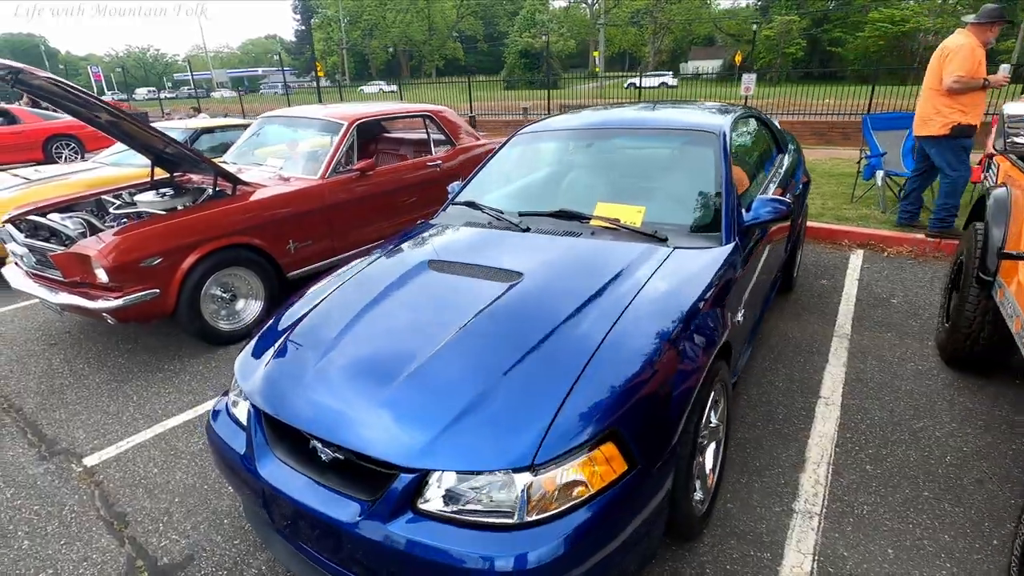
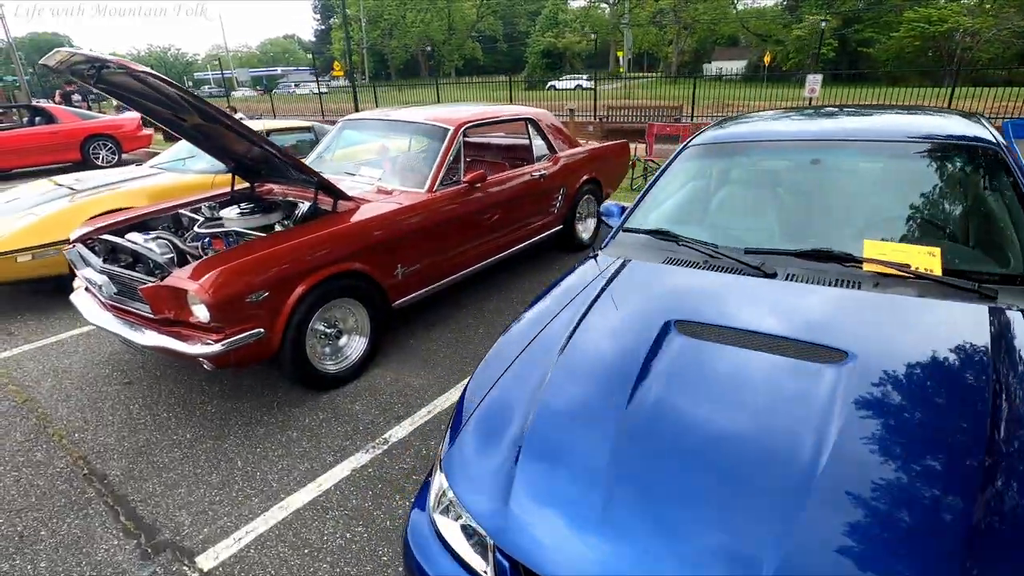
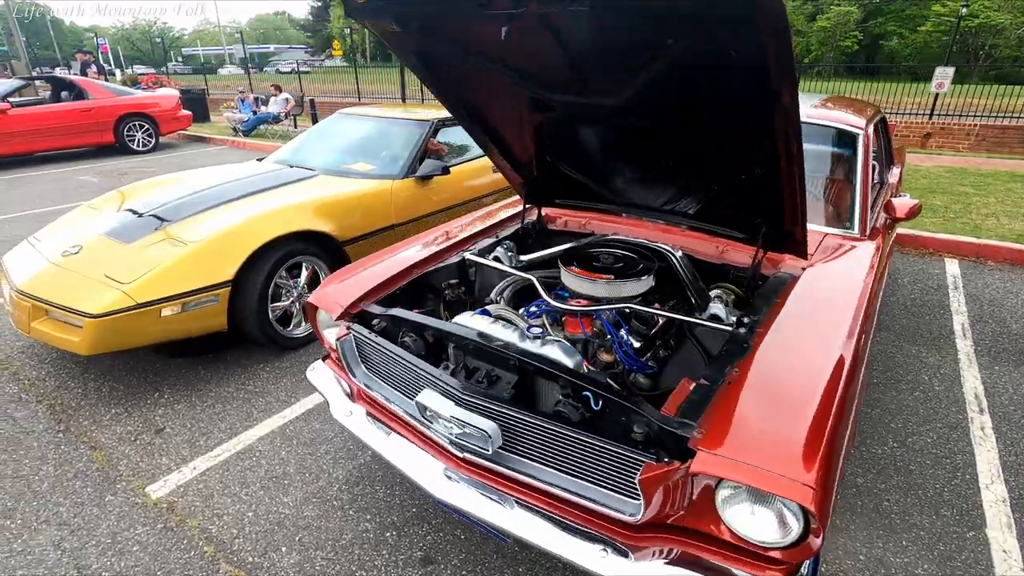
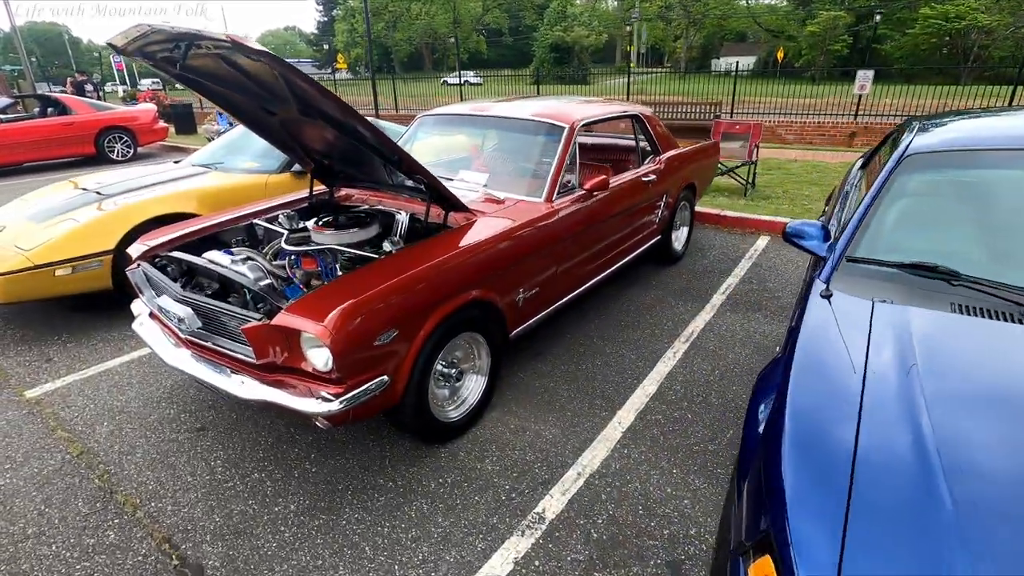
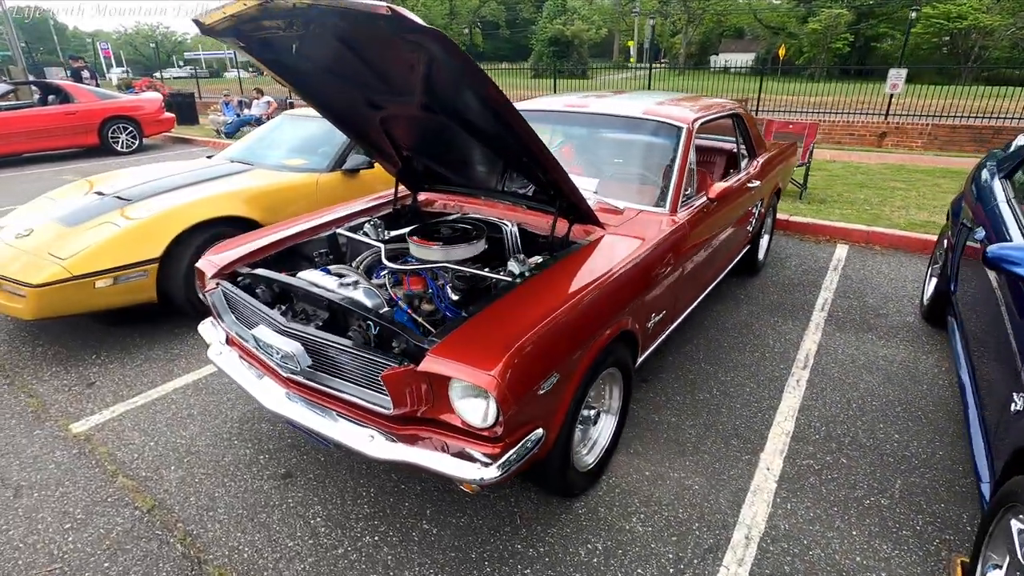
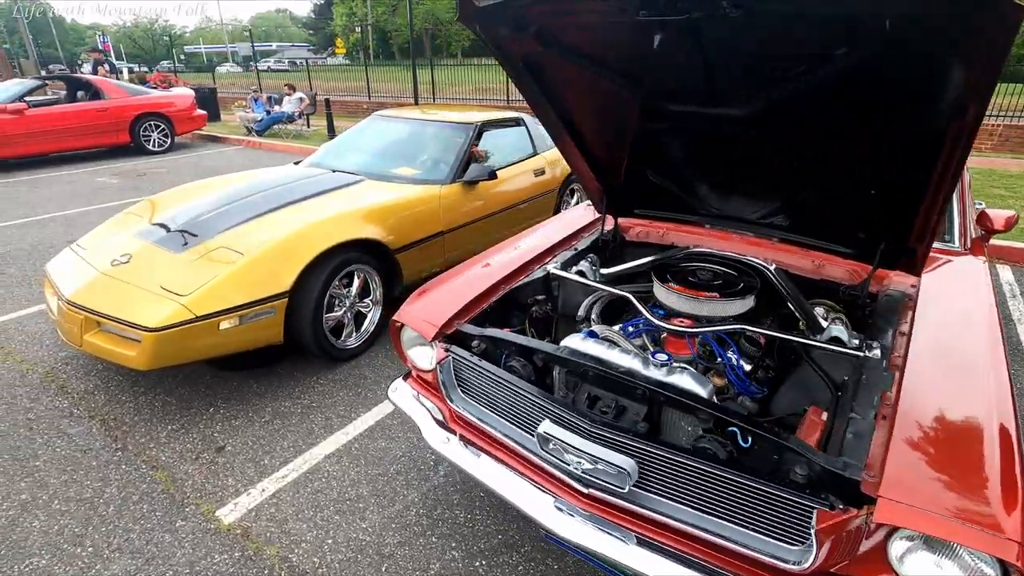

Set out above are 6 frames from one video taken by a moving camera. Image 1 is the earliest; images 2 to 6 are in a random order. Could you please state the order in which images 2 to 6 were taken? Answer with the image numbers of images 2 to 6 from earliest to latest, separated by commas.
2, 4, 5, 3, 6
